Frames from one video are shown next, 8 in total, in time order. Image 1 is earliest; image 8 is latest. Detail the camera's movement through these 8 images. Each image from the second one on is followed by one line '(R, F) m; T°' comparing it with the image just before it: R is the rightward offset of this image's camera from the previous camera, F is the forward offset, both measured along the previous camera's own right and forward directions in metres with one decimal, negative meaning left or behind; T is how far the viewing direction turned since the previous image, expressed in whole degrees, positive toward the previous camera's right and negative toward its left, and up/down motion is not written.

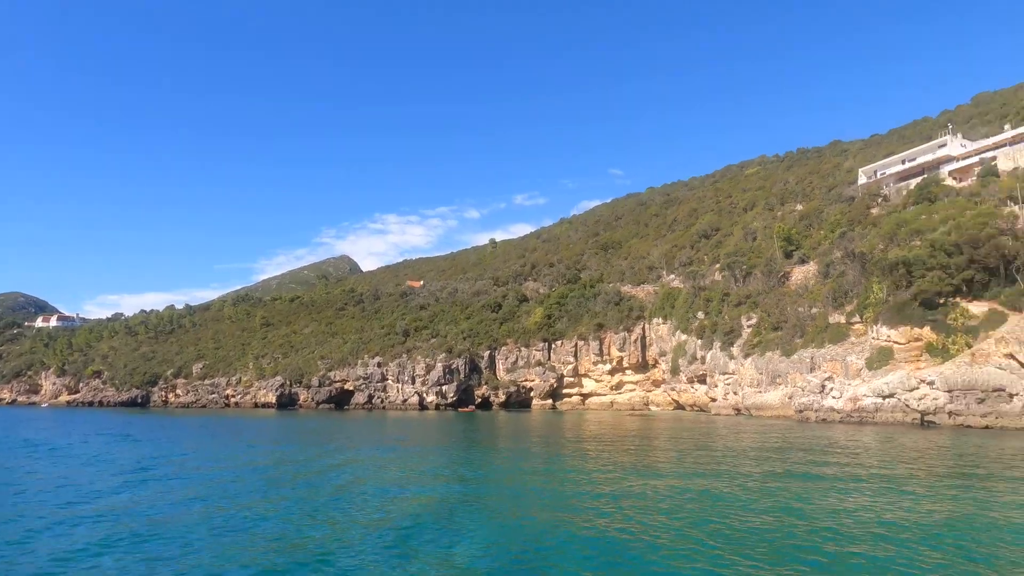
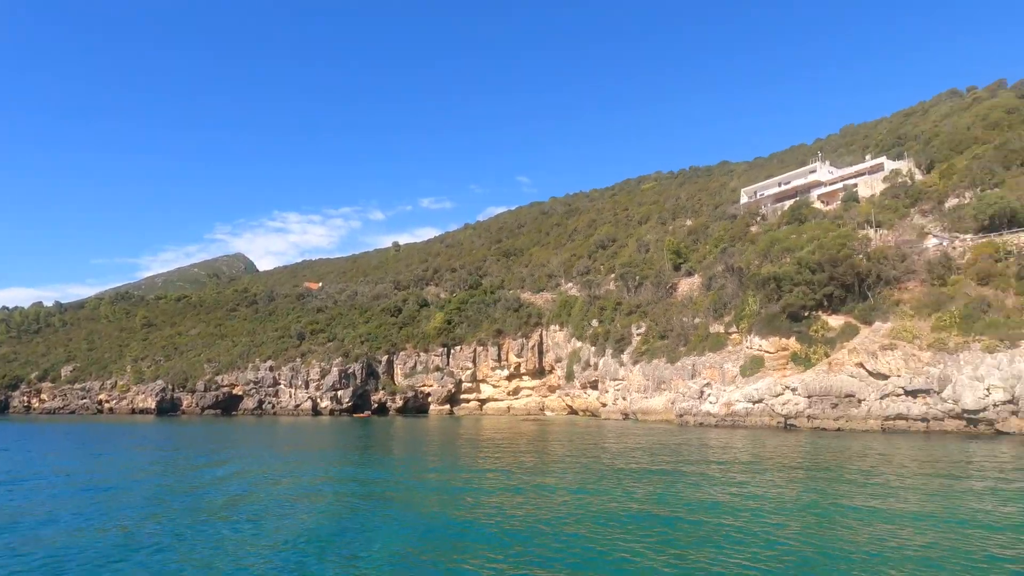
(+0.5, -0.4) m; +8°
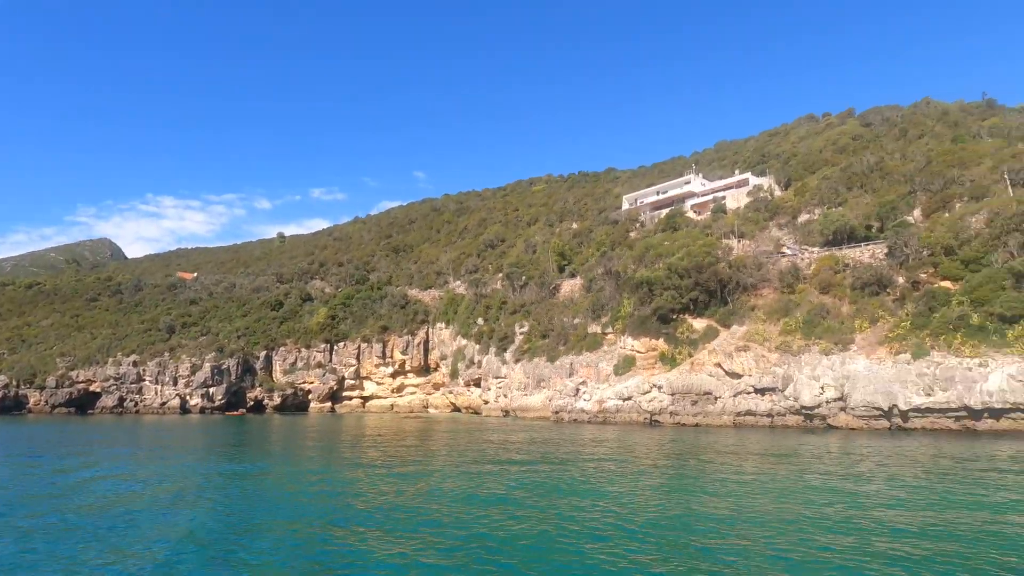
(+0.6, -0.3) m; +9°
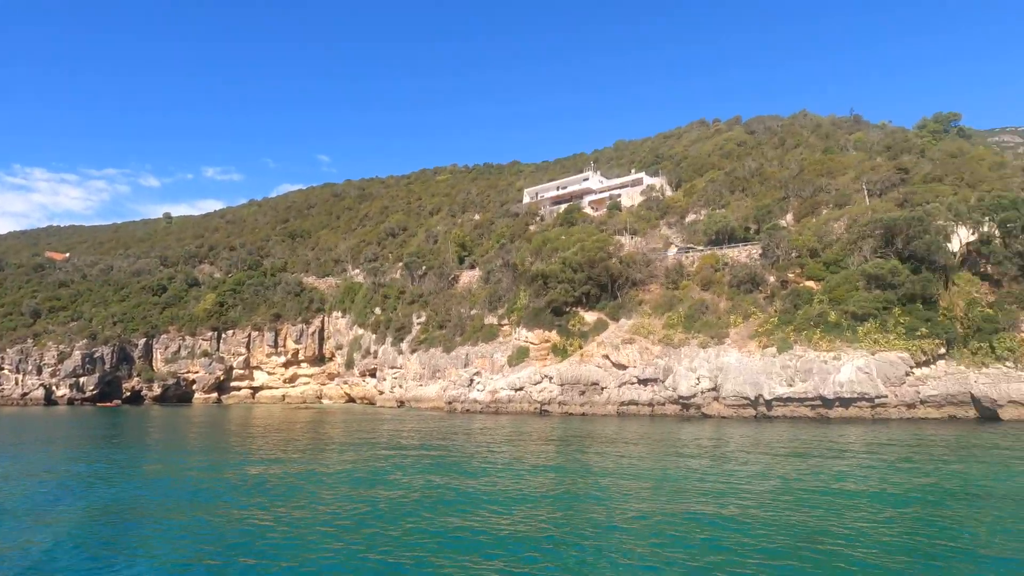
(+0.6, -0.2) m; +8°
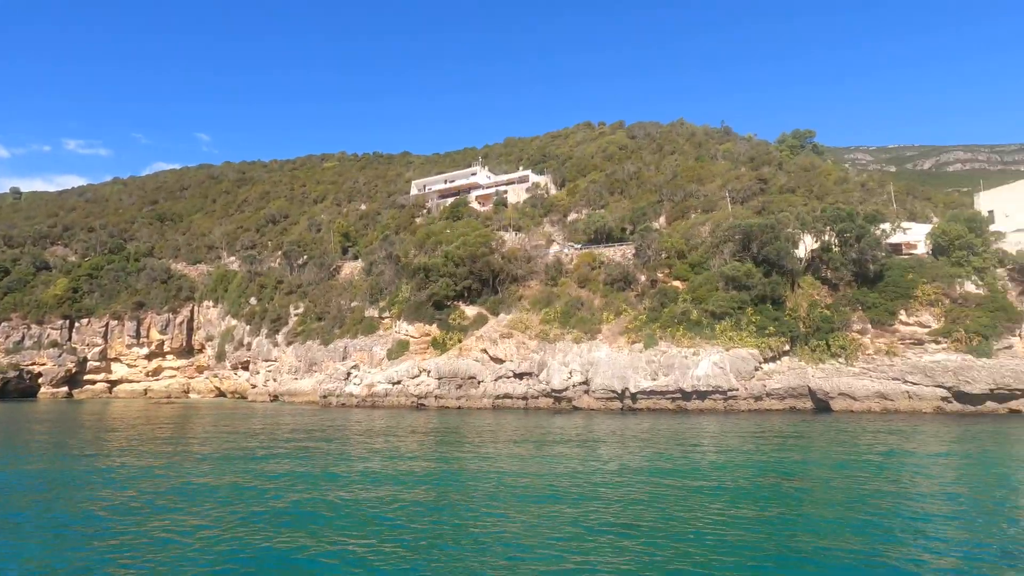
(+0.7, -0.1) m; +9°
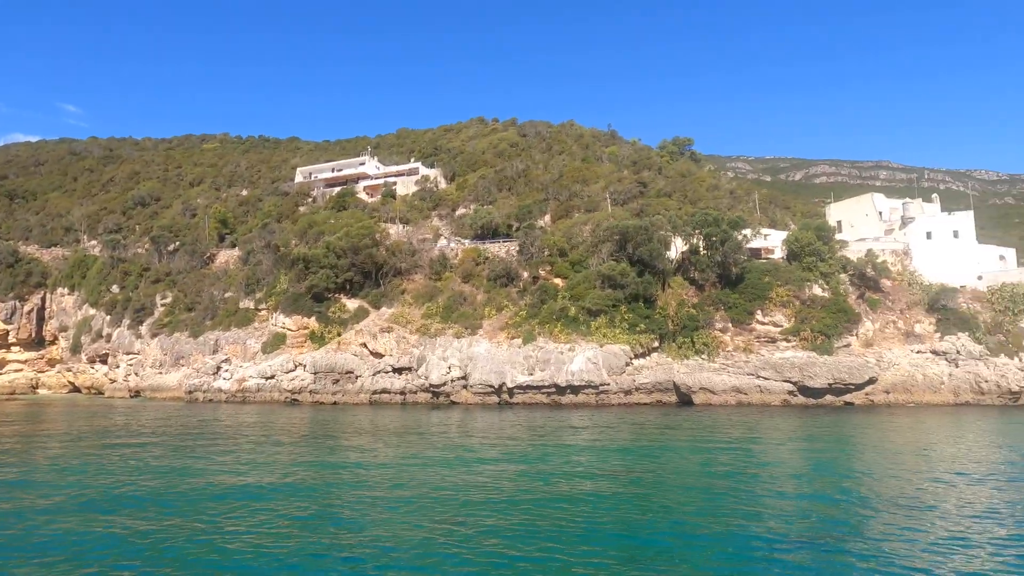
(+0.8, 0.0) m; +9°
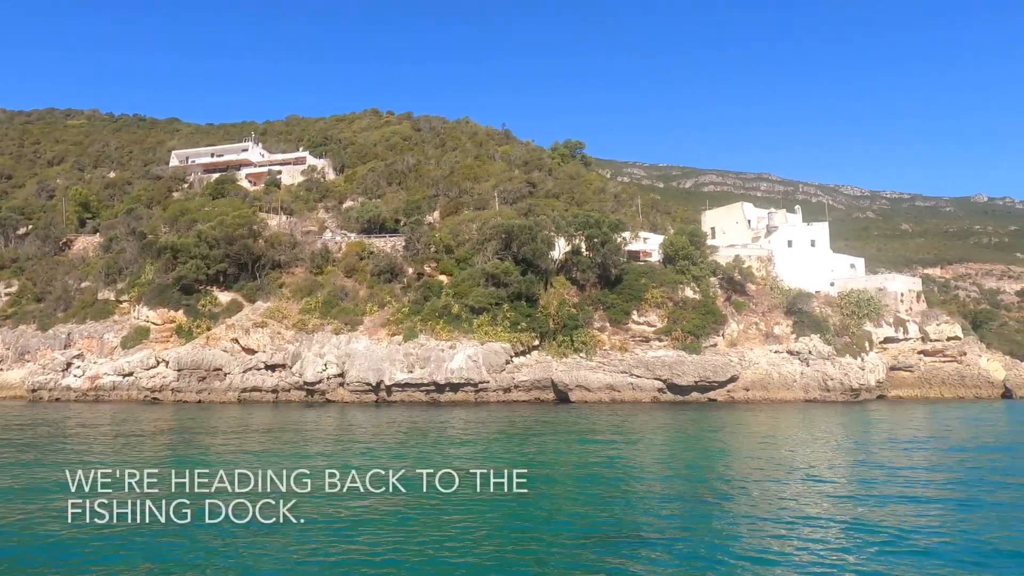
(+0.9, +0.1) m; +9°
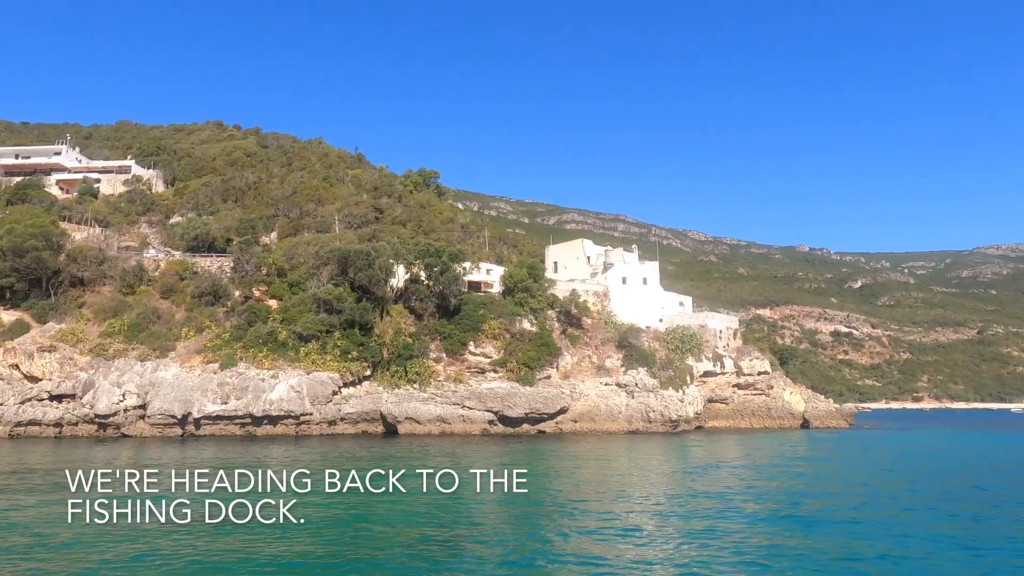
(+1.5, +0.4) m; +11°
